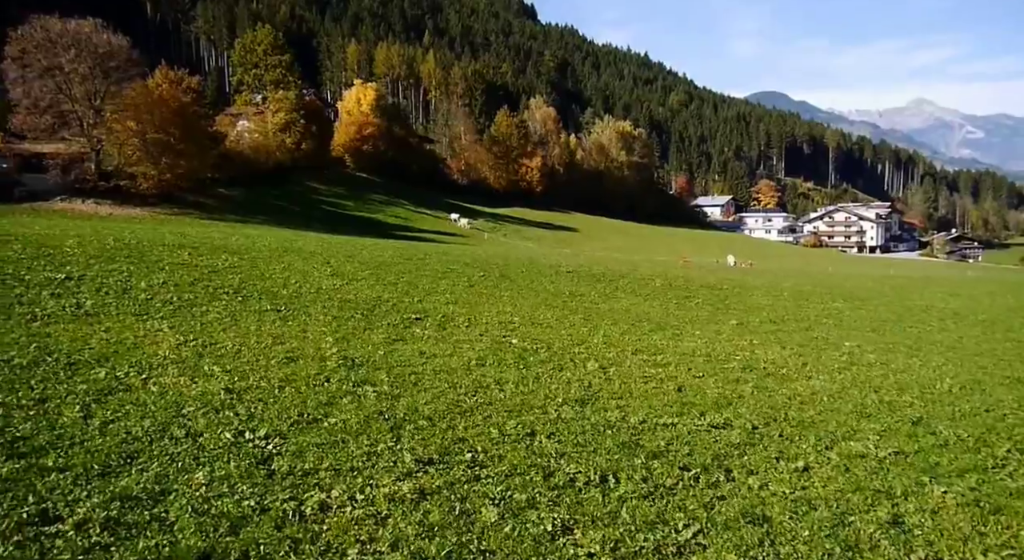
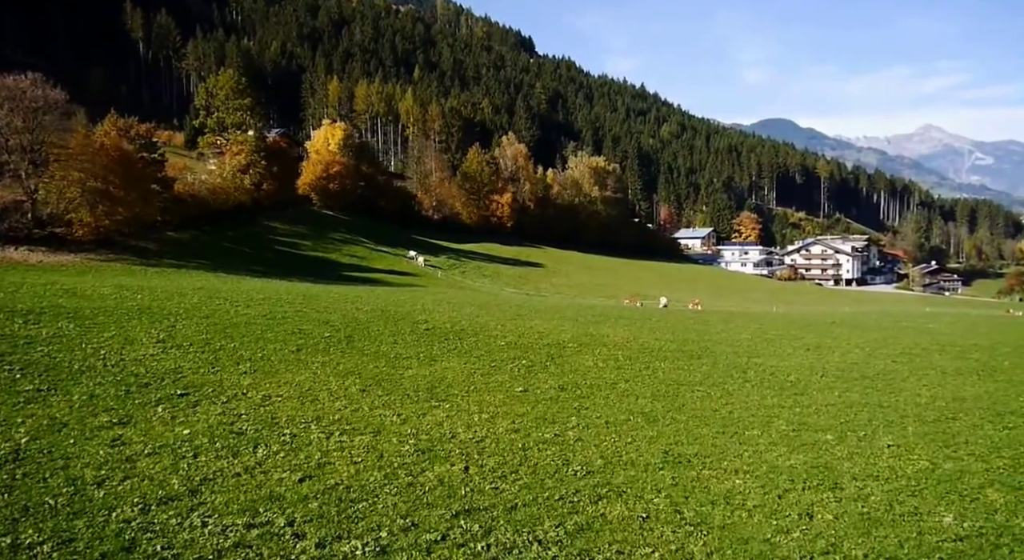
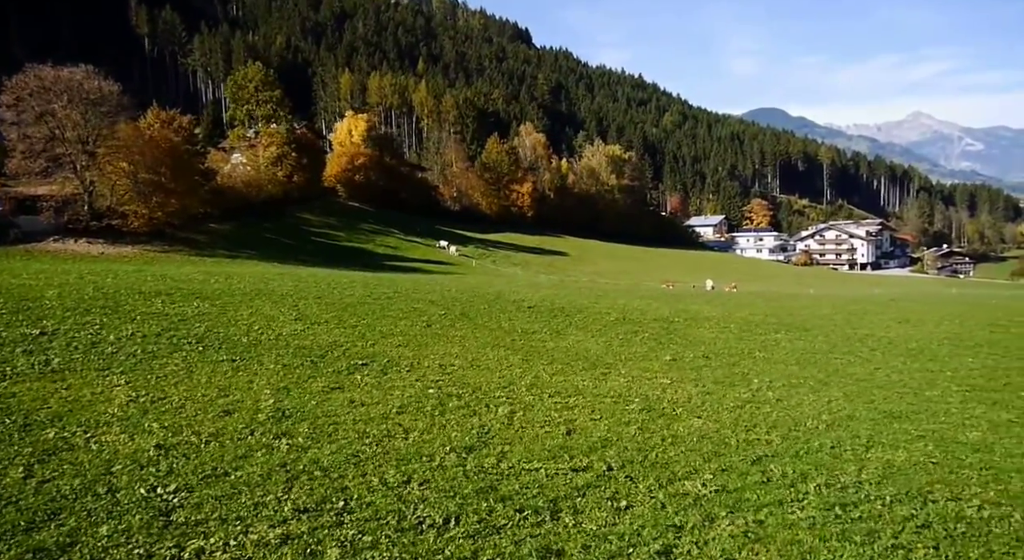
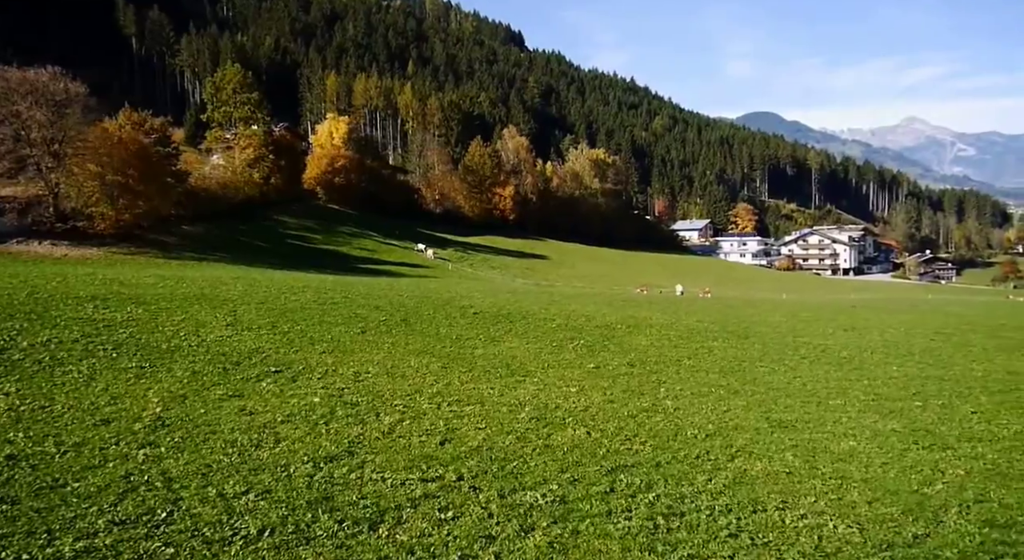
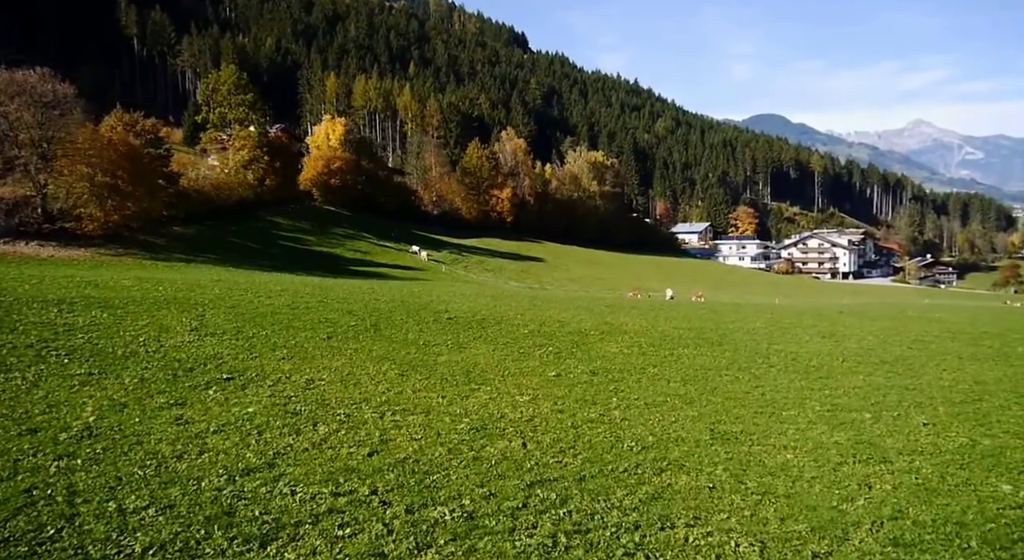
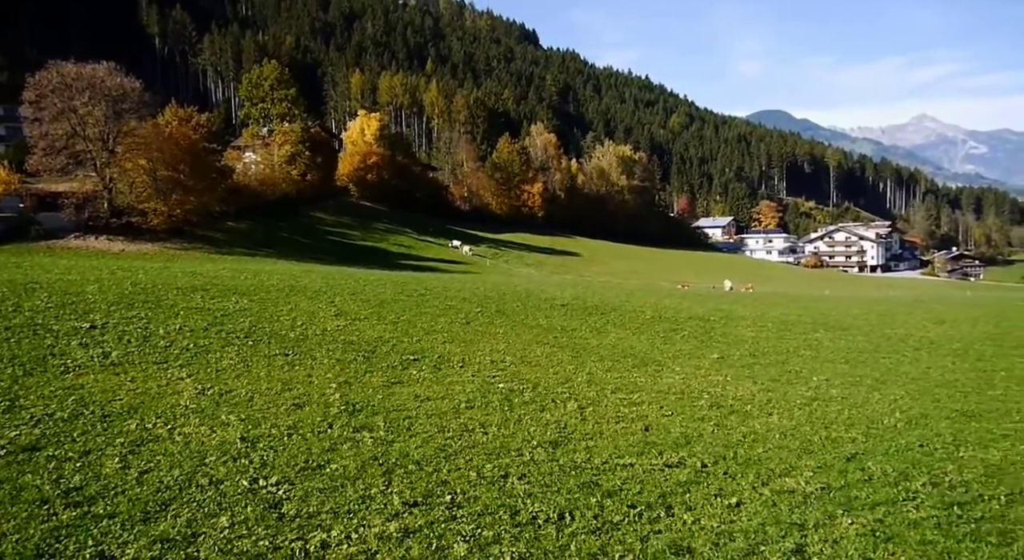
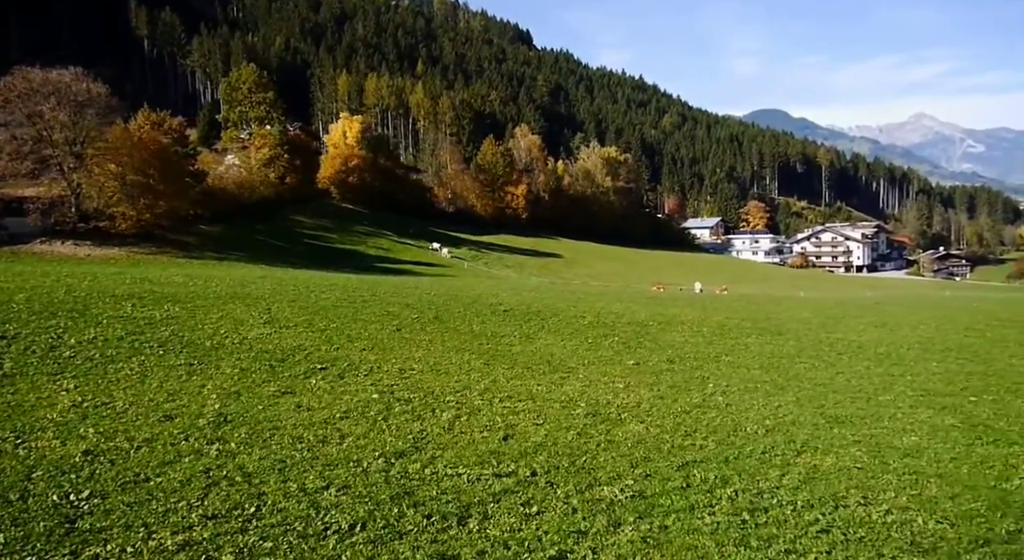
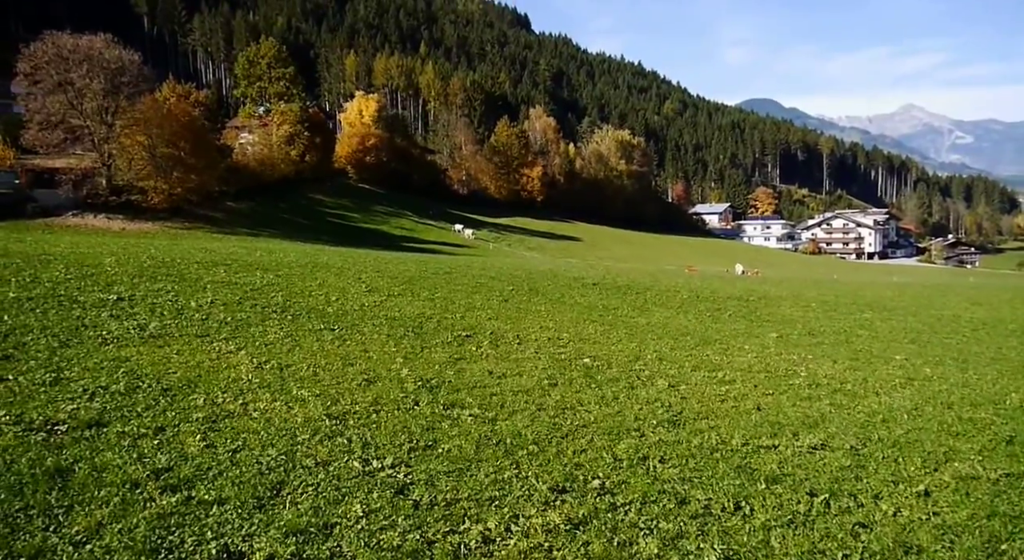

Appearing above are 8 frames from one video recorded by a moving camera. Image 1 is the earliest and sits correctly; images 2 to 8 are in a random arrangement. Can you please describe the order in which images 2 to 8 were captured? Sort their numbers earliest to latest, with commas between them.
8, 6, 3, 7, 4, 5, 2
